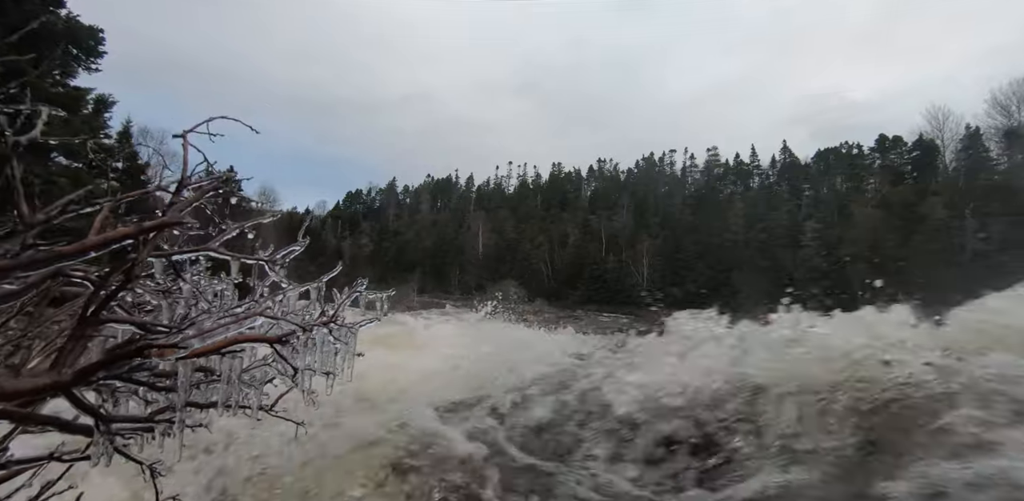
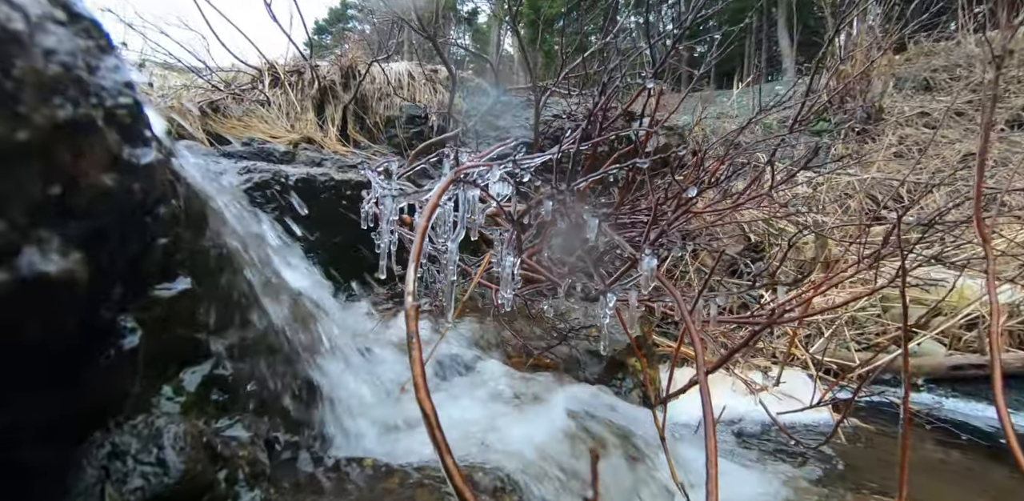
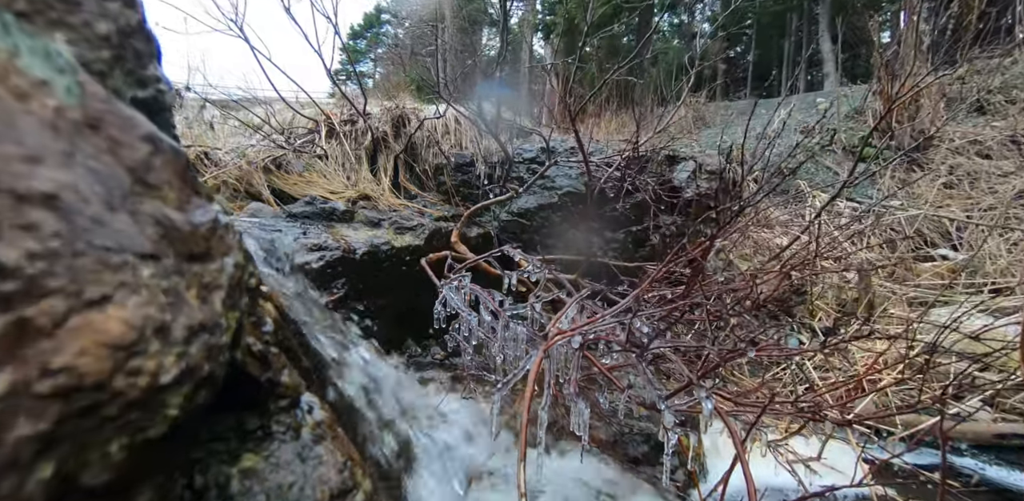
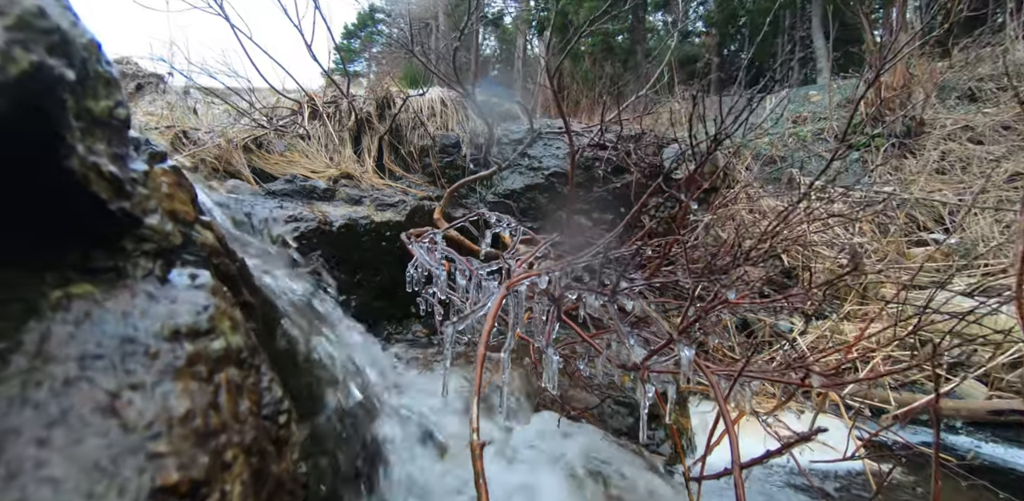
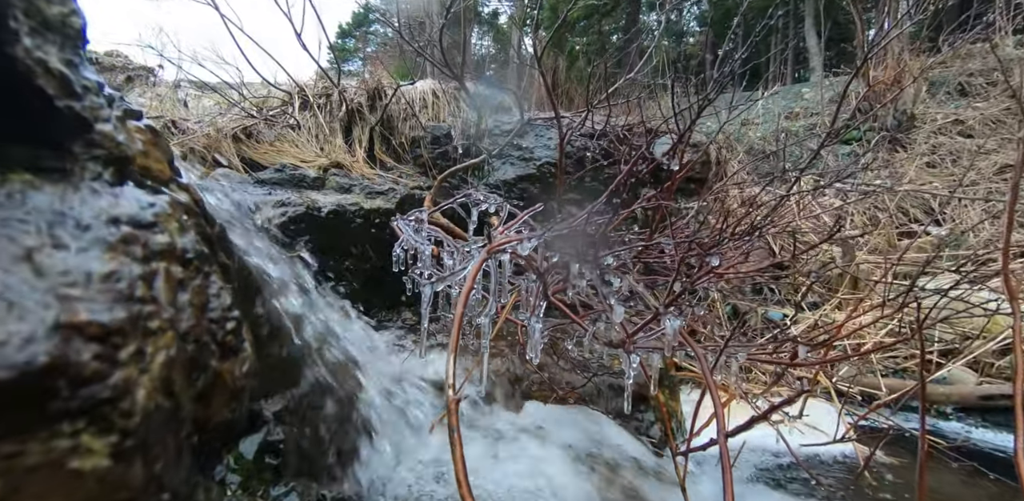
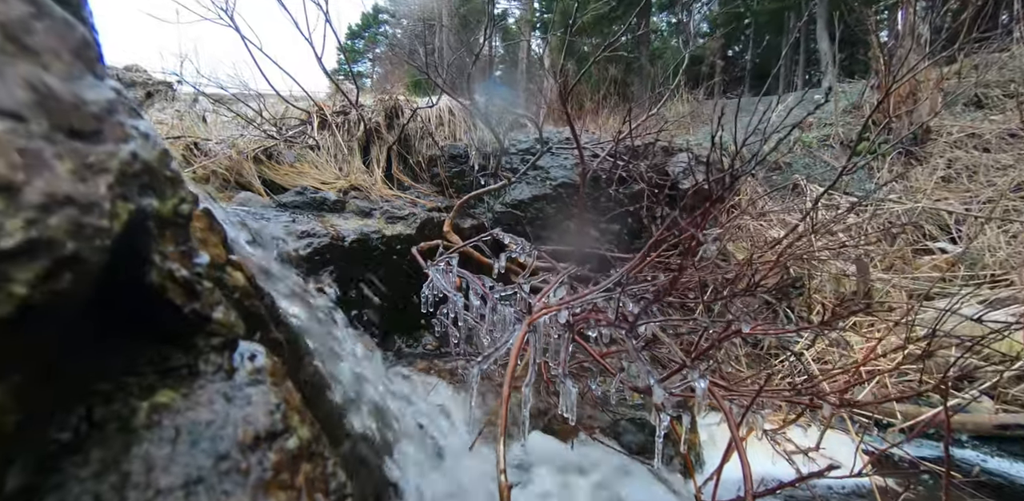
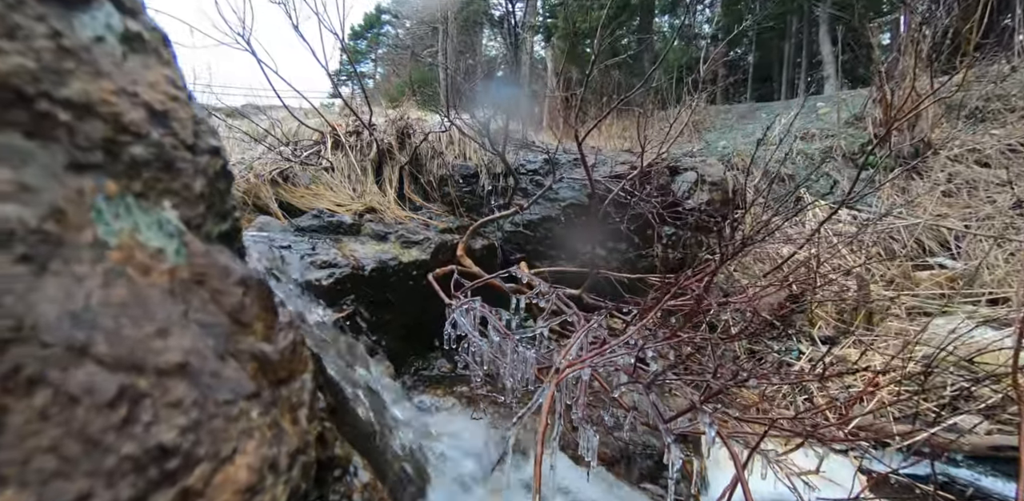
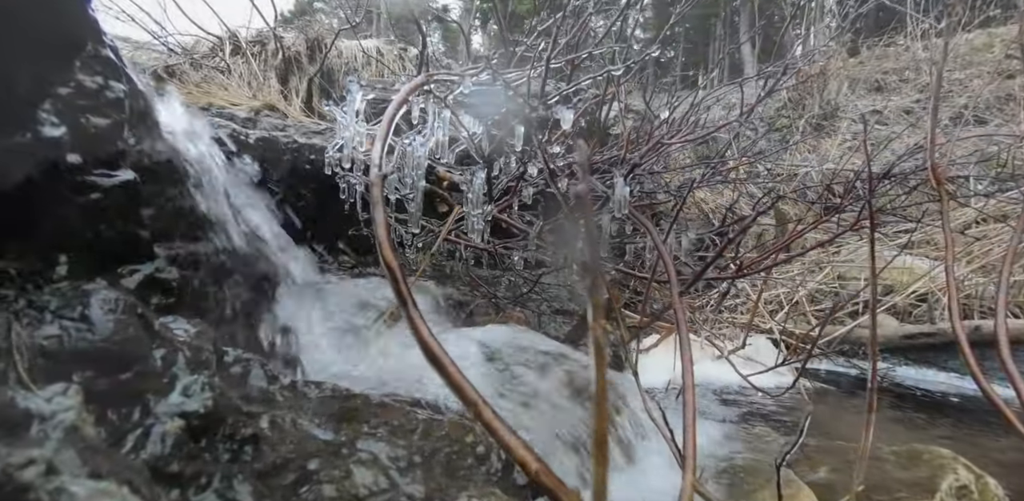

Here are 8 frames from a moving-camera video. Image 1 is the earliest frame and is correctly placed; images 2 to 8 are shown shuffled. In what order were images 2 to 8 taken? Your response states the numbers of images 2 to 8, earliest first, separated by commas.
8, 2, 5, 4, 6, 3, 7
